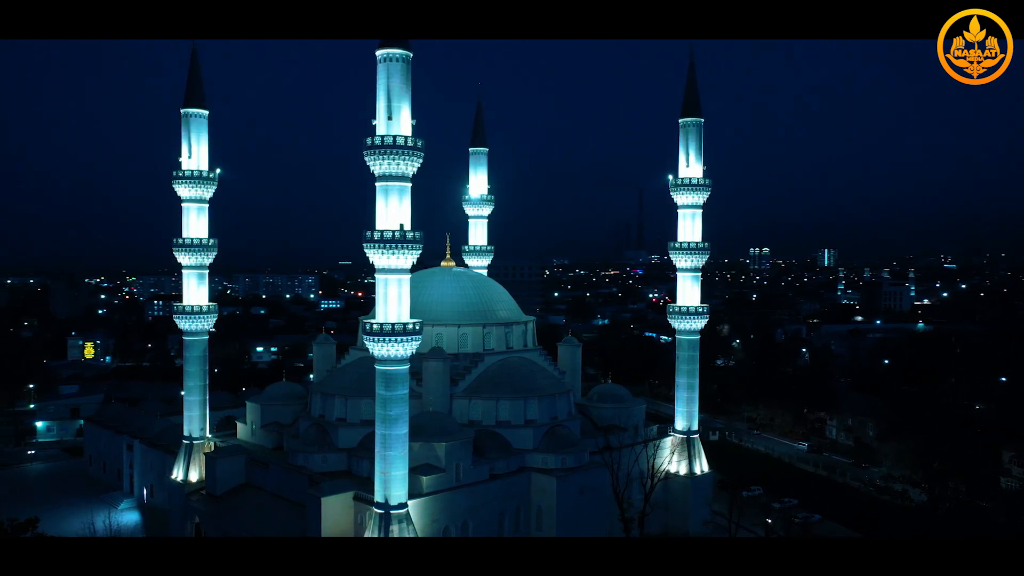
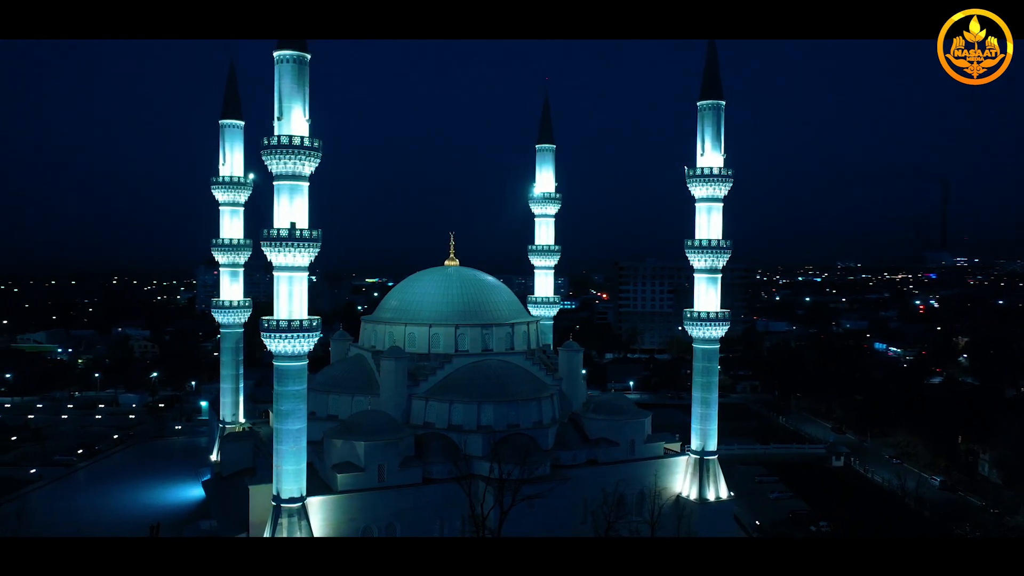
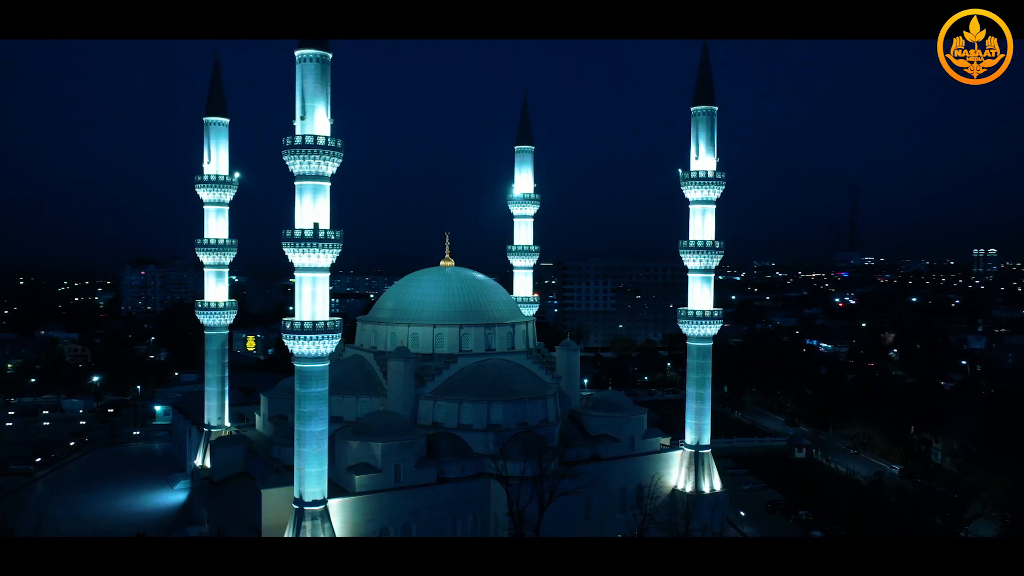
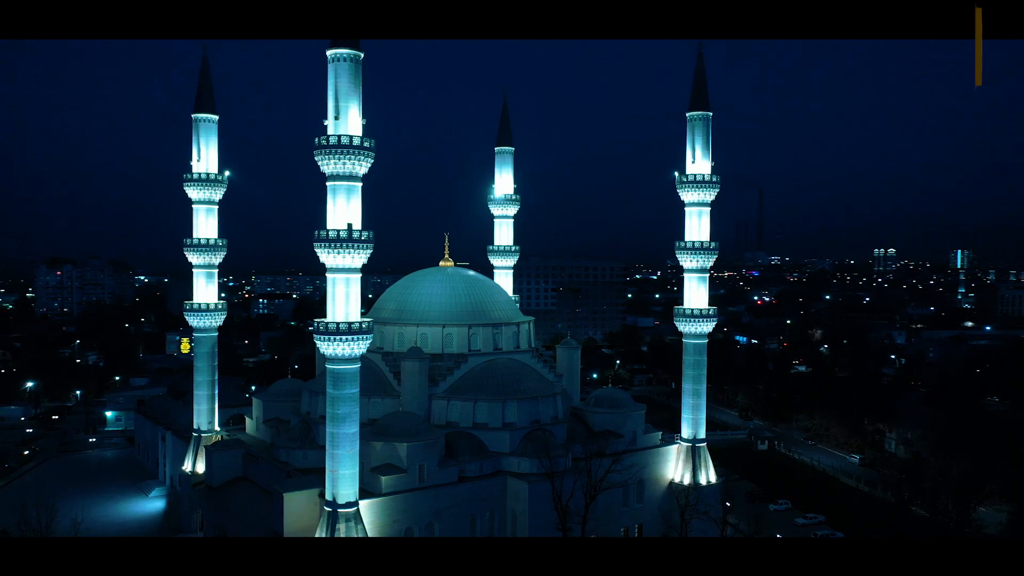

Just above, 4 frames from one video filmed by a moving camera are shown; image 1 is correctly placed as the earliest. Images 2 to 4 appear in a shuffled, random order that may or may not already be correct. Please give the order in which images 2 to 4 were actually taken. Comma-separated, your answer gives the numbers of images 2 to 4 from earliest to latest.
4, 3, 2
